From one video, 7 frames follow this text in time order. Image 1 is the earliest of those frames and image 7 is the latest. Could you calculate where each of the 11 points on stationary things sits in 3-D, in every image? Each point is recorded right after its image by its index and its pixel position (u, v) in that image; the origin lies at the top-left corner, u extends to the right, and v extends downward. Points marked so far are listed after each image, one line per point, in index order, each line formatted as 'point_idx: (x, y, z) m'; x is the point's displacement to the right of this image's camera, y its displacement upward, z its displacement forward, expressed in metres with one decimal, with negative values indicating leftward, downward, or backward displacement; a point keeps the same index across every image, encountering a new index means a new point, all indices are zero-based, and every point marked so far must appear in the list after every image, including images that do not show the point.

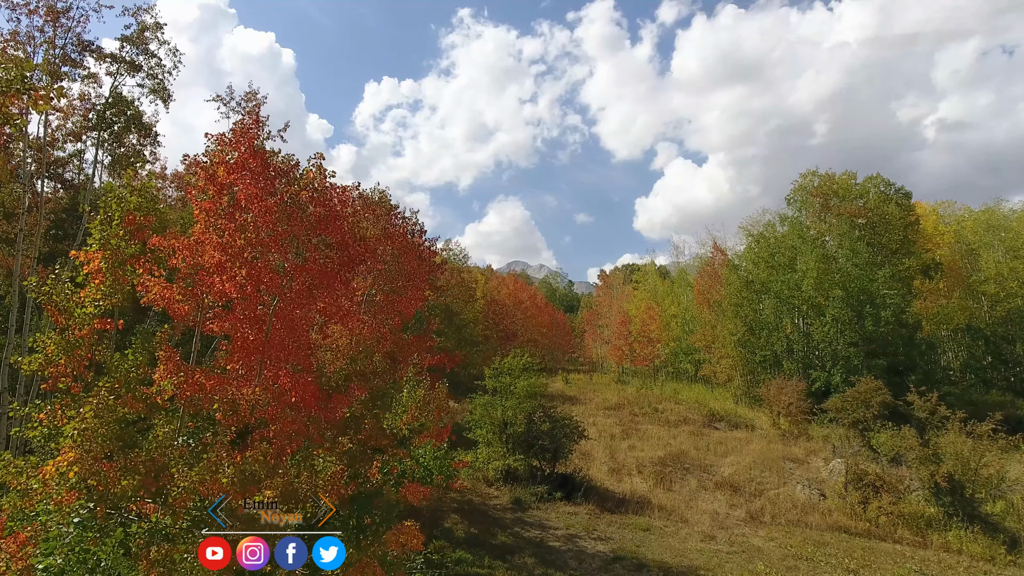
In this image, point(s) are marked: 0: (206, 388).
0: (-3.3, -1.1, +5.0) m
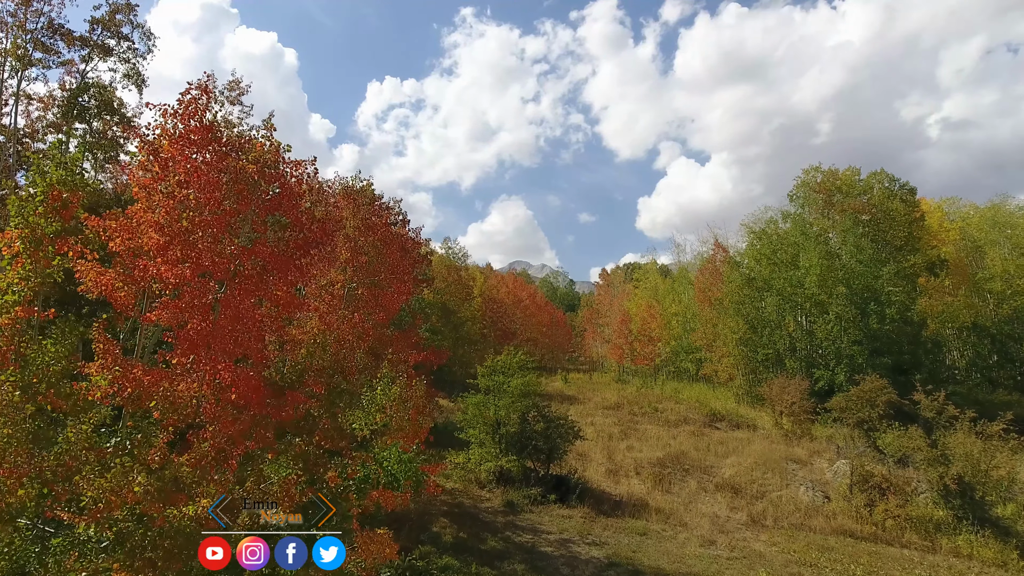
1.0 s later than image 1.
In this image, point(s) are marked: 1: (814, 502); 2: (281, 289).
0: (-3.5, -0.9, +4.5) m
1: (+11.0, -7.8, +17.1) m
2: (-2.6, 0.0, +5.4) m
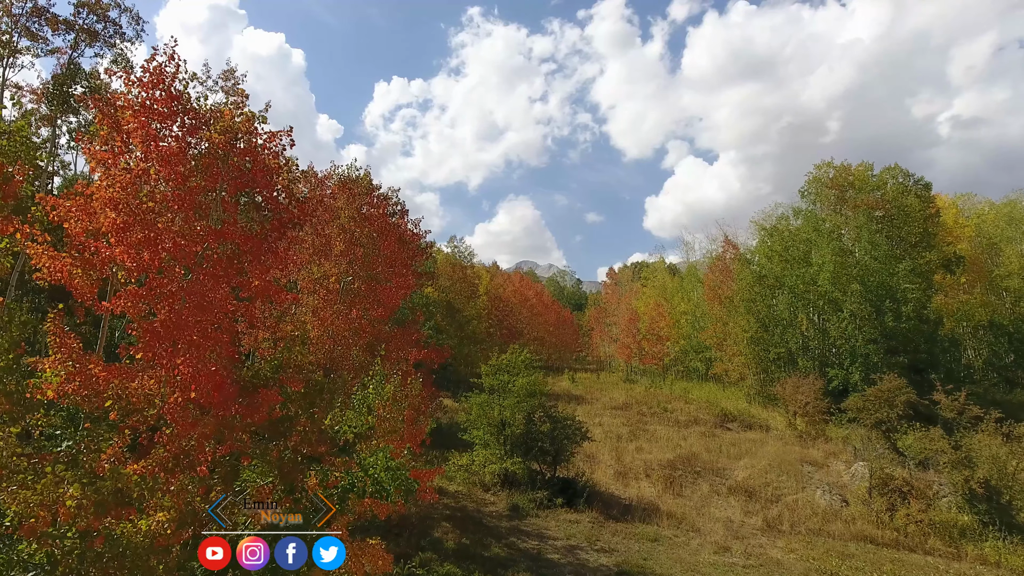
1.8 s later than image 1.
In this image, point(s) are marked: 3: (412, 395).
0: (-3.5, -0.8, +4.0) m
1: (+11.2, -7.7, +16.4) m
2: (-2.6, +0.1, +4.9) m
3: (-1.6, -1.8, +7.6) m
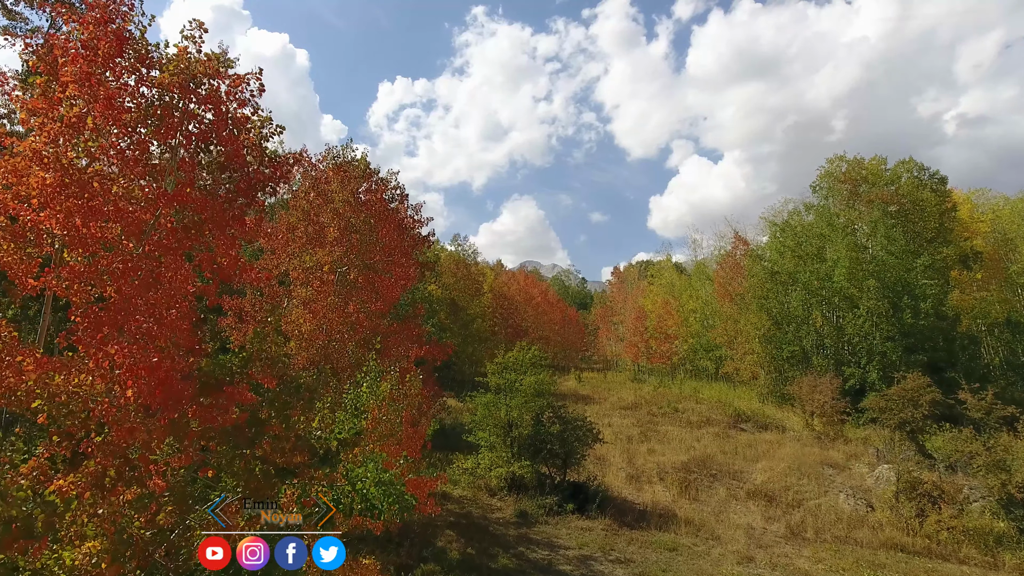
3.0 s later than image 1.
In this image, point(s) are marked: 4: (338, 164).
0: (-3.4, -0.6, +3.3) m
1: (+11.5, -7.4, +15.6) m
2: (-2.5, +0.3, +4.1) m
3: (-1.5, -1.6, +6.9) m
4: (-3.7, +2.6, +10.1) m
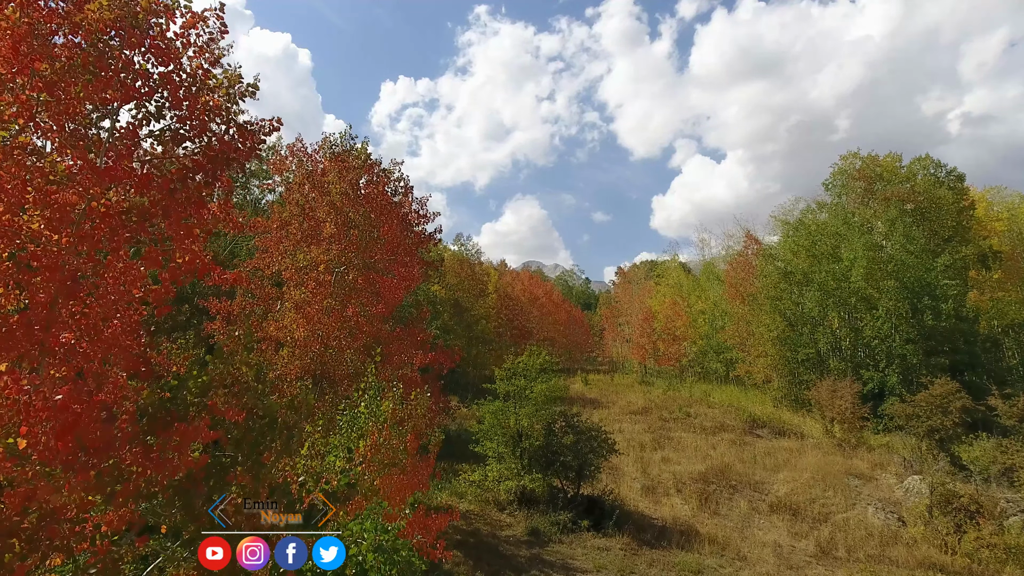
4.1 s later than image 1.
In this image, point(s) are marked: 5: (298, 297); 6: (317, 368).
0: (-3.2, -0.6, +2.4) m
1: (+11.8, -7.5, +14.6) m
2: (-2.3, +0.3, +3.3) m
3: (-1.2, -1.6, +6.0) m
4: (-3.4, +2.6, +9.3) m
5: (-3.7, -0.2, +8.0) m
6: (-3.3, -1.4, +7.9) m
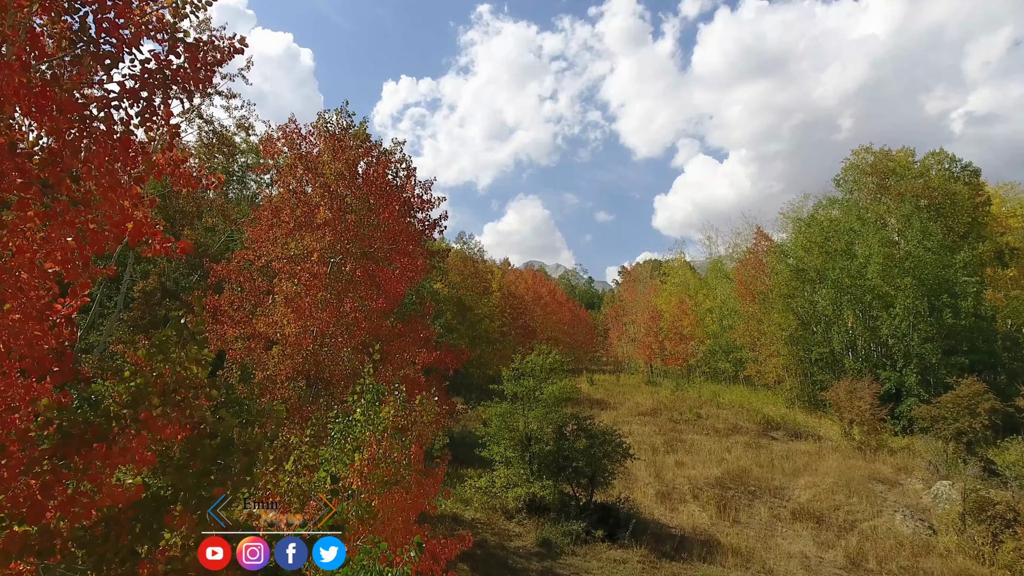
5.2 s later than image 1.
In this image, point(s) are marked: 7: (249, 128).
0: (-3.0, -0.5, +1.7) m
1: (+12.0, -7.3, +13.8) m
2: (-2.1, +0.4, +2.5) m
3: (-1.0, -1.5, +5.3) m
4: (-3.2, +2.7, +8.5) m
5: (-3.5, 0.0, +7.3) m
6: (-3.1, -1.2, +7.2) m
7: (-7.4, +4.5, +13.2) m
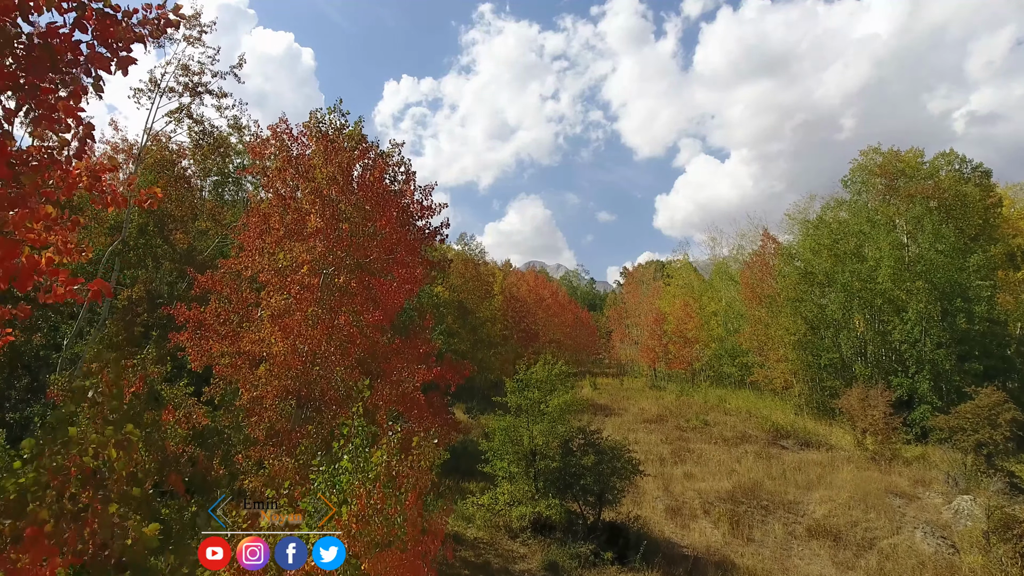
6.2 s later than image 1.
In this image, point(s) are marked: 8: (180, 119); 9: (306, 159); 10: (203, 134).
0: (-2.9, -0.7, +1.1) m
1: (+12.1, -7.5, +13.2) m
2: (-2.0, +0.2, +2.0) m
3: (-0.9, -1.7, +4.7) m
4: (-3.1, +2.5, +8.0) m
5: (-3.4, -0.3, +6.7) m
6: (-3.0, -1.4, +6.6) m
7: (-7.3, +4.3, +12.6) m
8: (-8.1, +4.1, +11.4) m
9: (-3.3, +2.1, +7.6) m
10: (-7.7, +3.8, +11.6) m
